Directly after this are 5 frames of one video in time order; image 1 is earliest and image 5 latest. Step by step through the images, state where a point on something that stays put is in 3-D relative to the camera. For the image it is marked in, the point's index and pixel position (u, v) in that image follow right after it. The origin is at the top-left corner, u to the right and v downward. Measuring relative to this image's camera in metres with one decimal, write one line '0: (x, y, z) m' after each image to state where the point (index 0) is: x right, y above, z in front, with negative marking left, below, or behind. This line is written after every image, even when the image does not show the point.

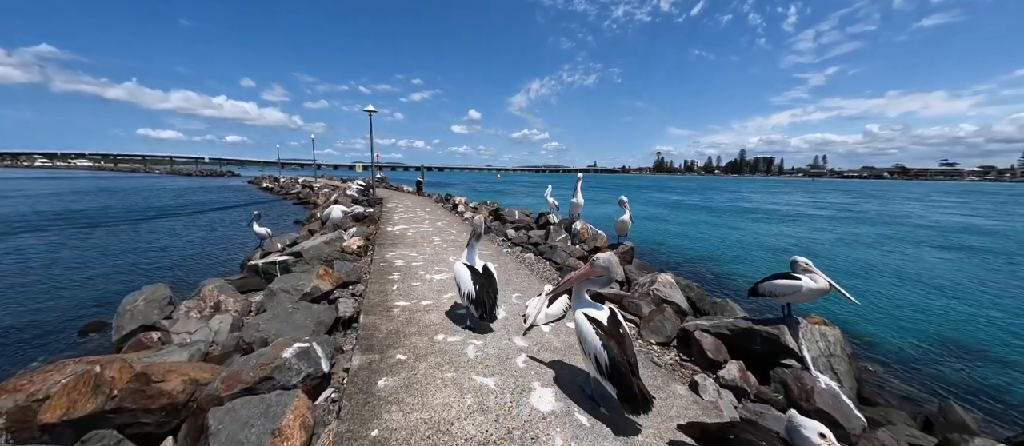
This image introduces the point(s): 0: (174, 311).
0: (-6.0, -1.6, +6.2) m
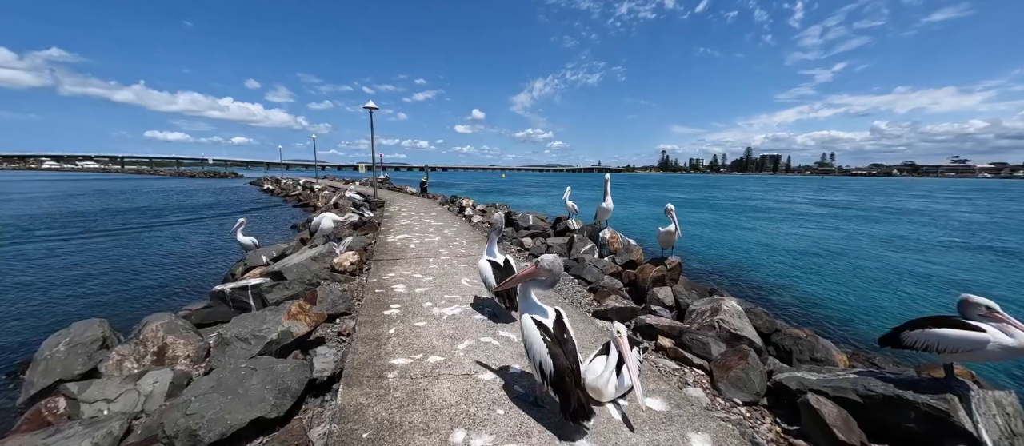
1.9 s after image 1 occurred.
0: (-5.5, -1.9, +4.7) m
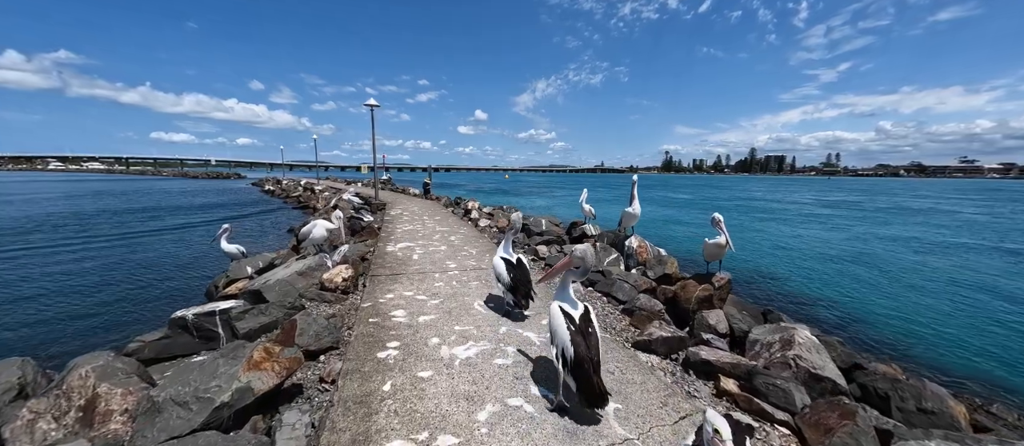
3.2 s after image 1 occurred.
0: (-5.2, -2.0, +3.6) m
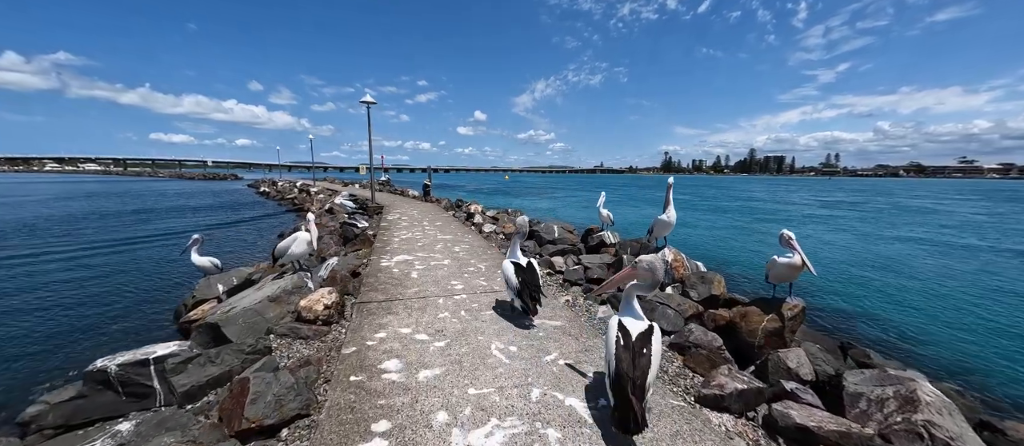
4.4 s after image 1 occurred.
0: (-4.8, -2.2, +2.3) m
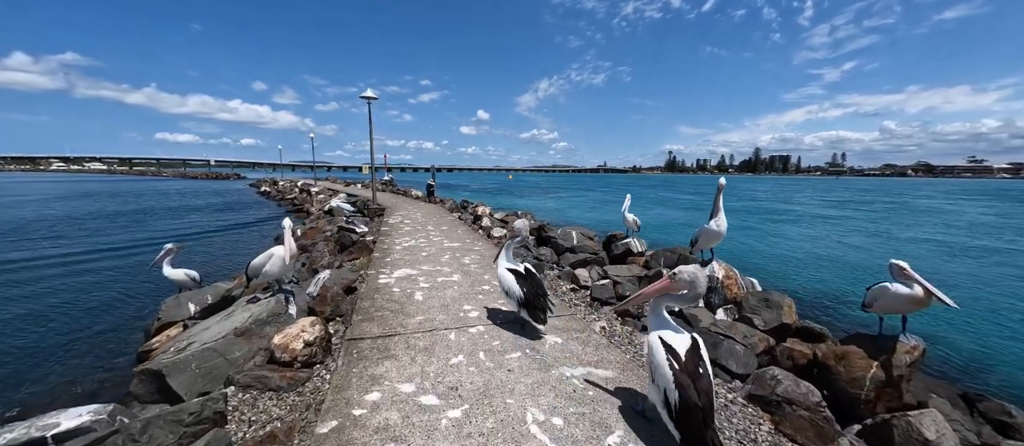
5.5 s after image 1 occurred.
0: (-4.5, -2.4, +1.2) m
